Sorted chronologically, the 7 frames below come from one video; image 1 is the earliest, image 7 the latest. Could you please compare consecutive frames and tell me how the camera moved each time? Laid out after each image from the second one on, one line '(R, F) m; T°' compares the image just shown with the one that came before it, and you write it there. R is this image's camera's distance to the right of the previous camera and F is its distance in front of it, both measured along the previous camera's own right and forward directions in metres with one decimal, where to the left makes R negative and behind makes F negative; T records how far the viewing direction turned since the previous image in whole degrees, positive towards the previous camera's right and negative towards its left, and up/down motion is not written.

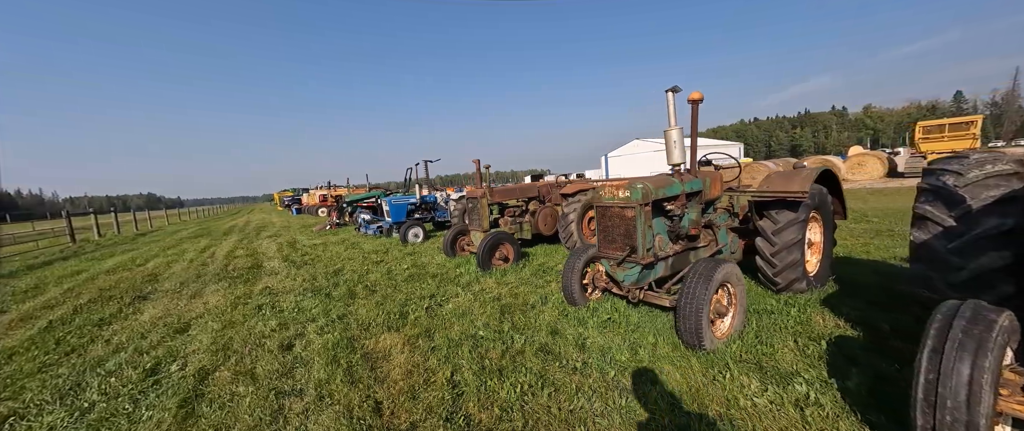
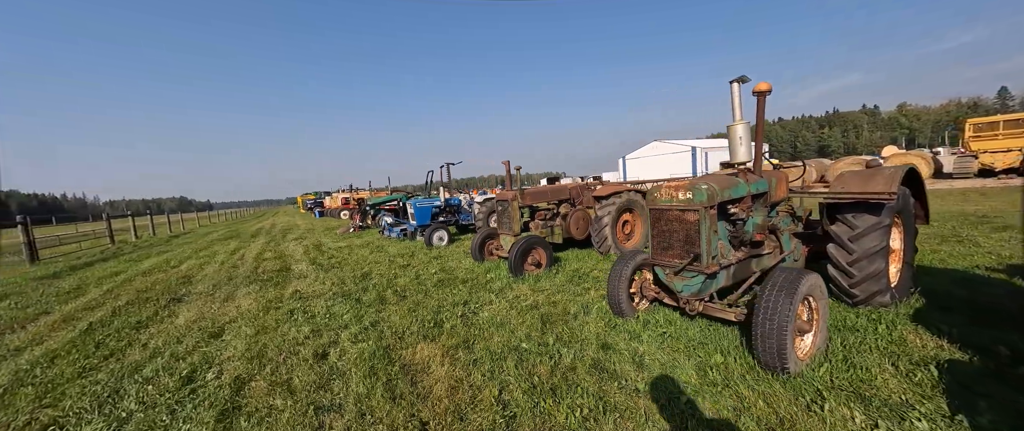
(-0.2, +0.2) m; -3°
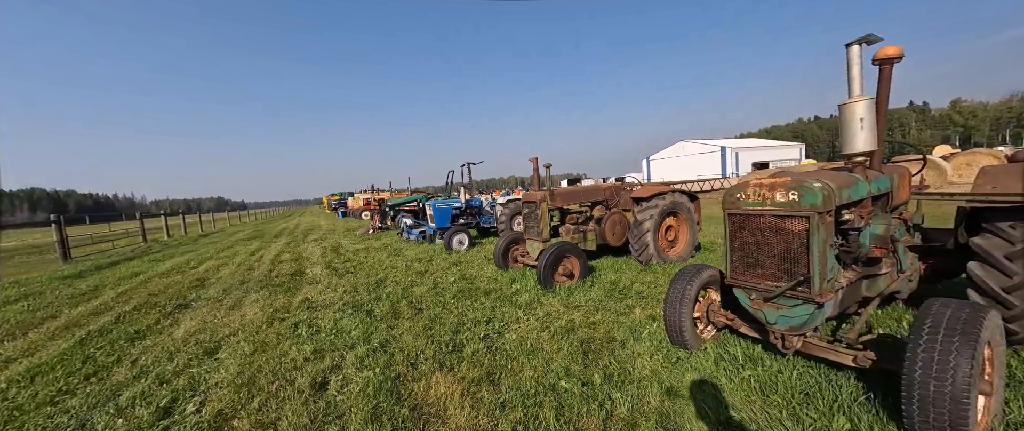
(-0.1, +0.5) m; -3°
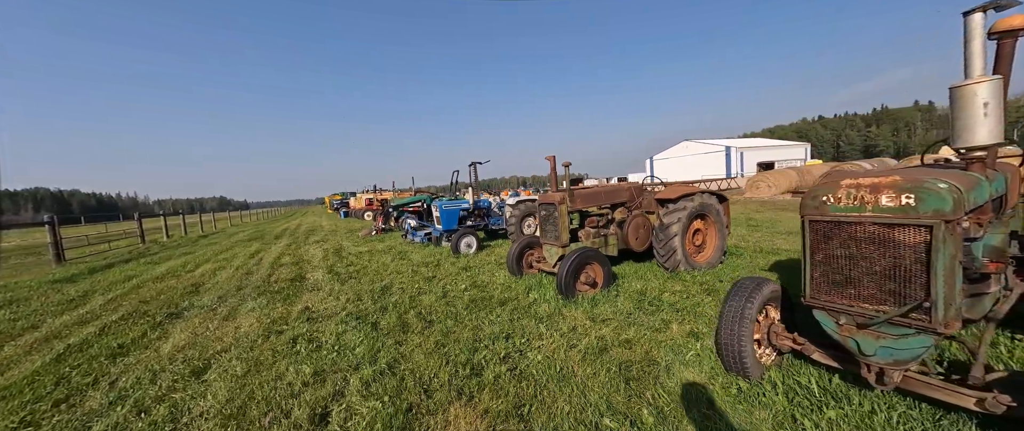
(-0.2, +0.3) m; 0°
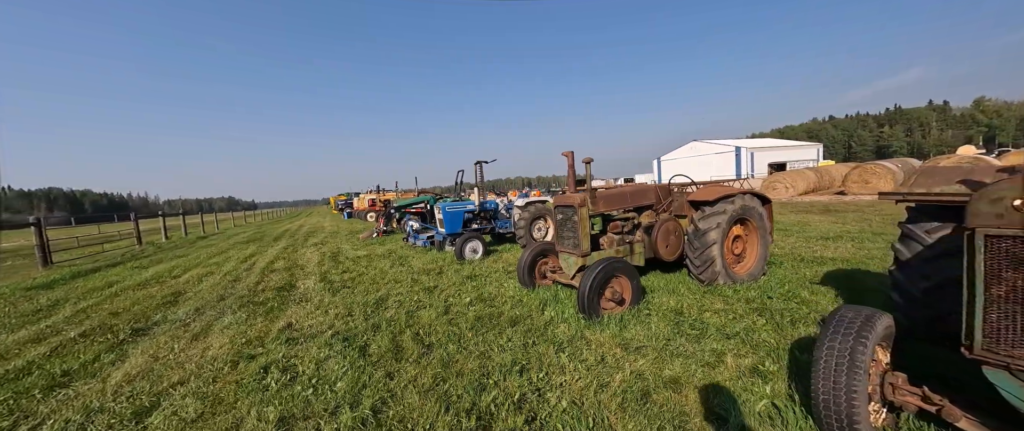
(-0.1, +0.5) m; -1°
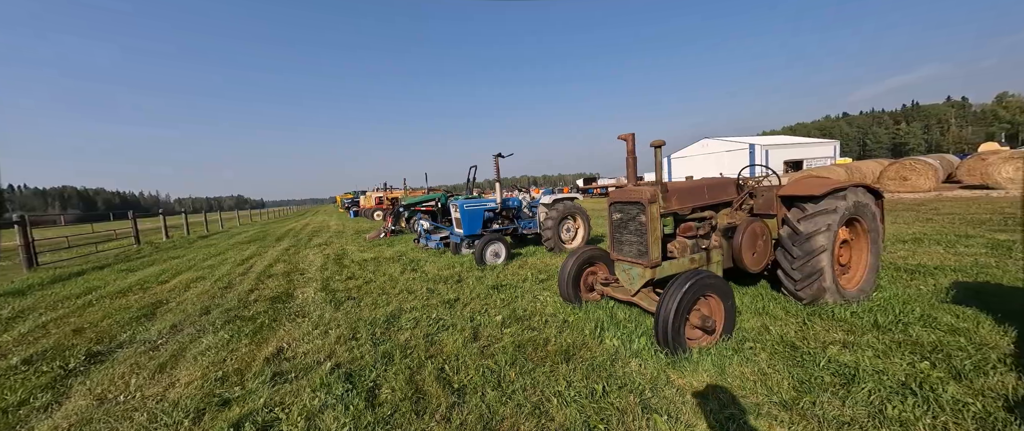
(-0.4, +0.8) m; -1°
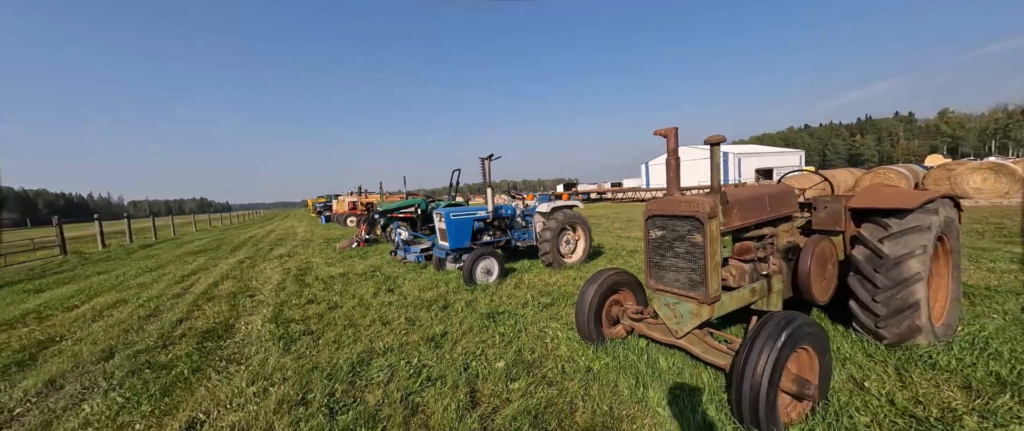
(-0.2, +0.7) m; +4°
